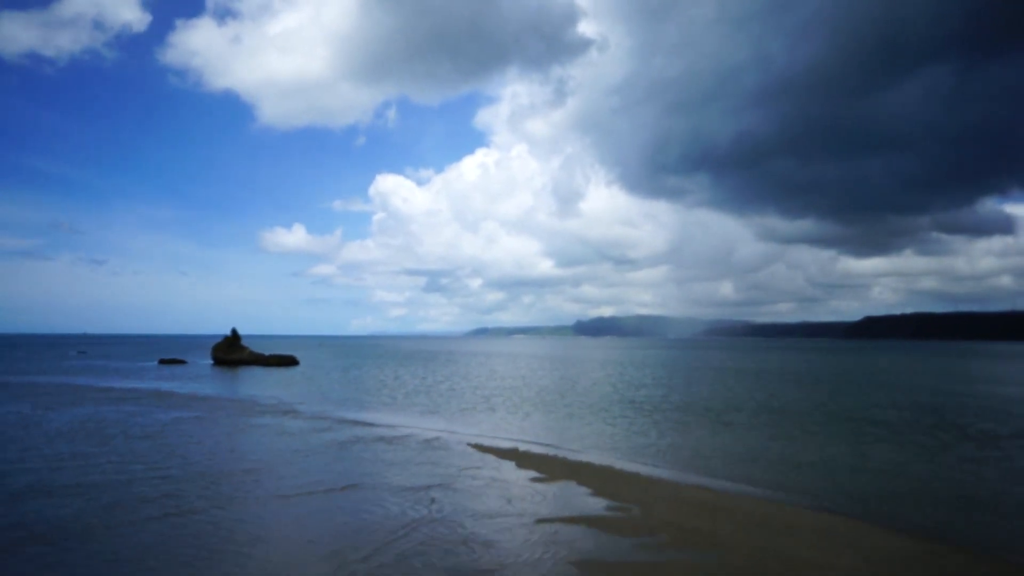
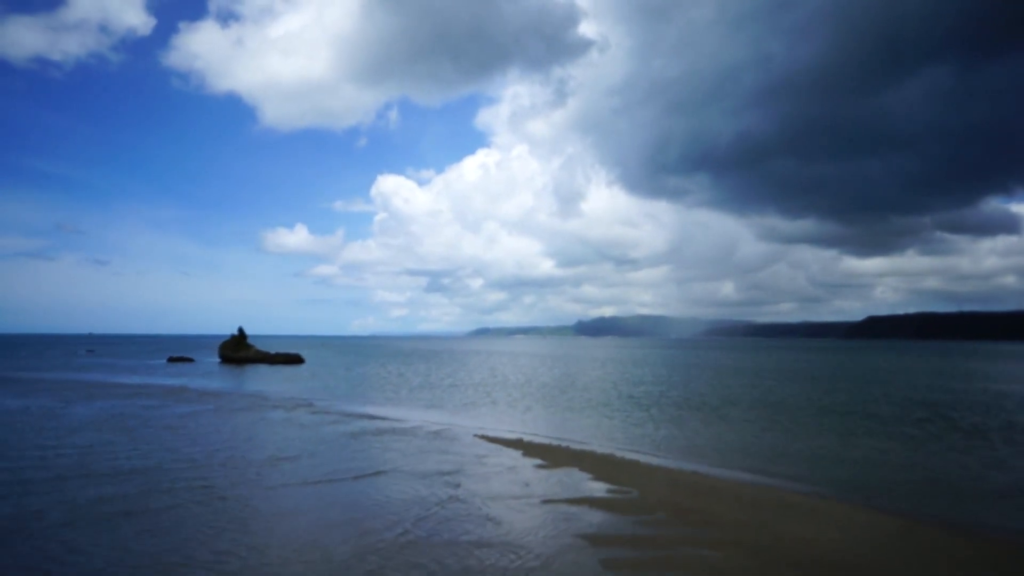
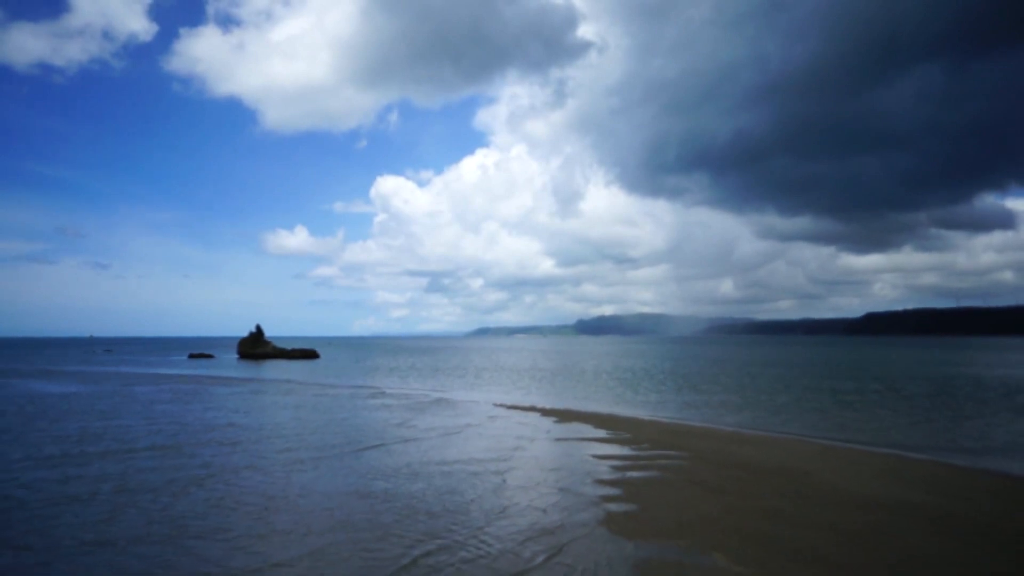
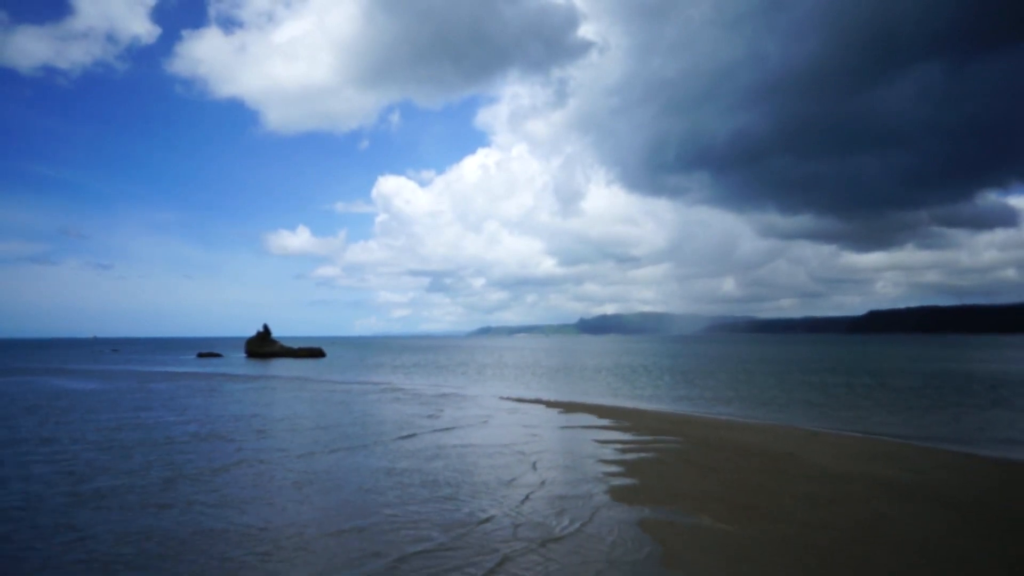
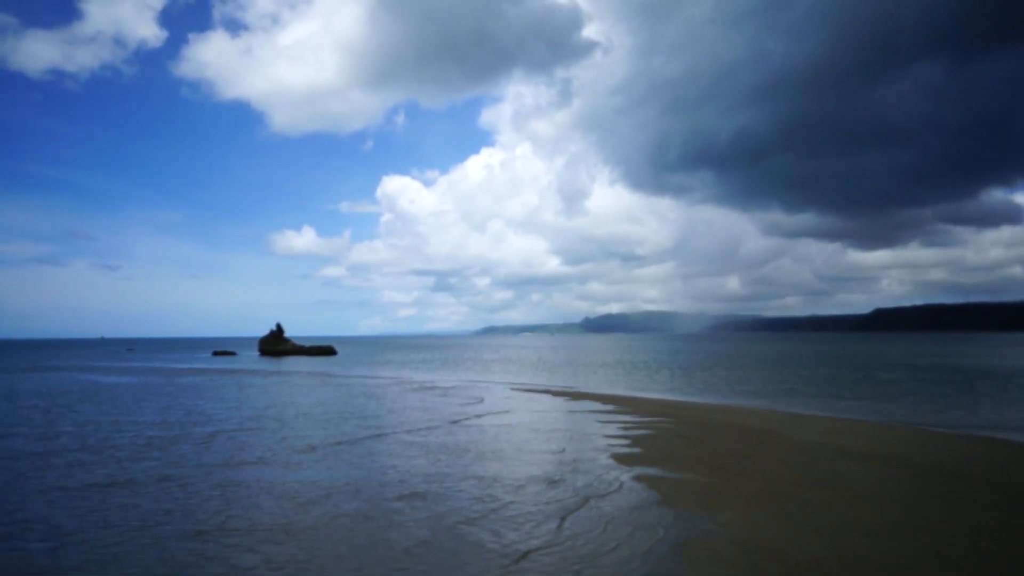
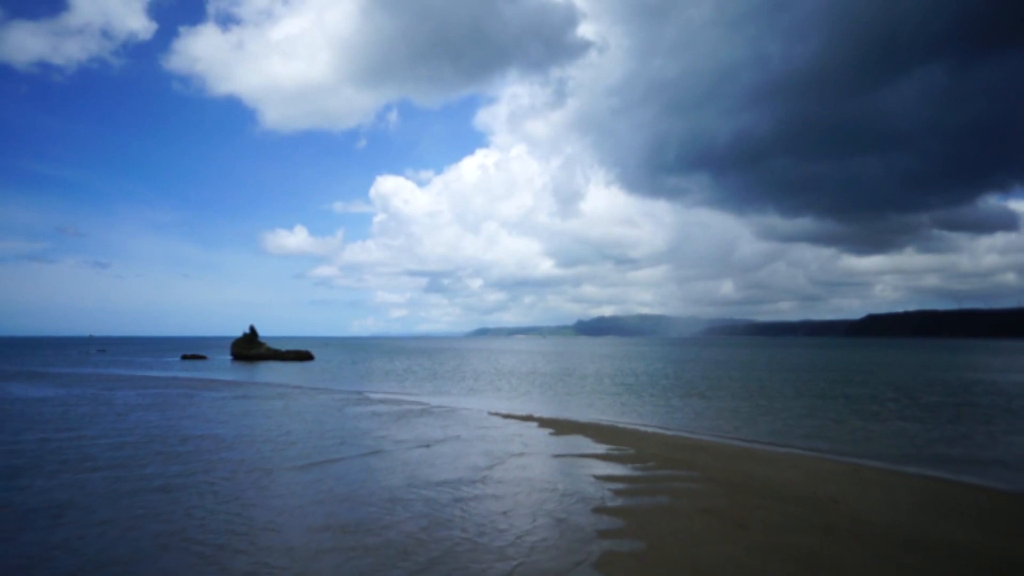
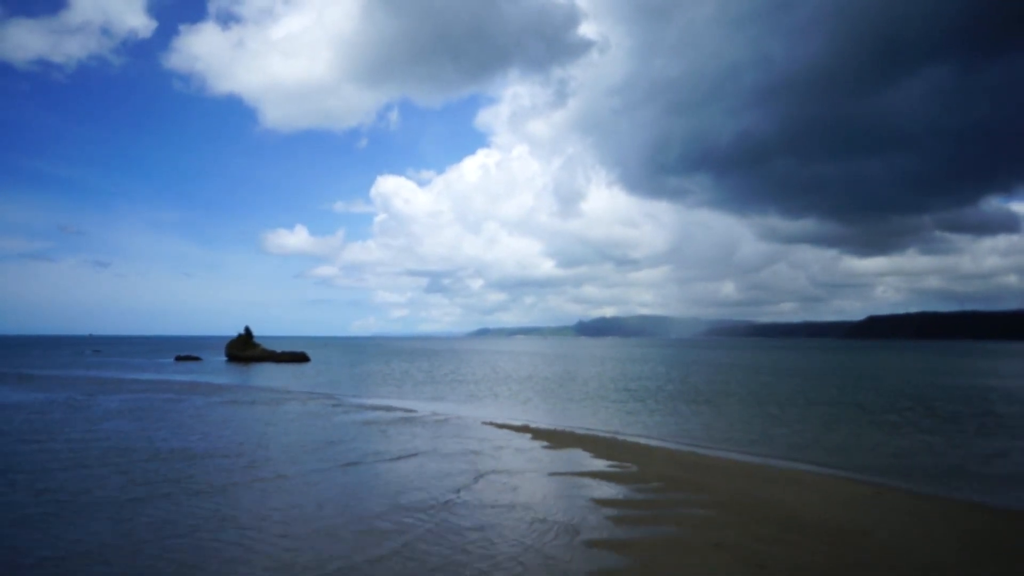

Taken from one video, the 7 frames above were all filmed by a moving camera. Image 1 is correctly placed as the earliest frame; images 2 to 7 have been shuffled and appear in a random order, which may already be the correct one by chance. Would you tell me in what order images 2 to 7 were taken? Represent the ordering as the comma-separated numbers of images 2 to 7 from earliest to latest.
2, 7, 6, 3, 4, 5
